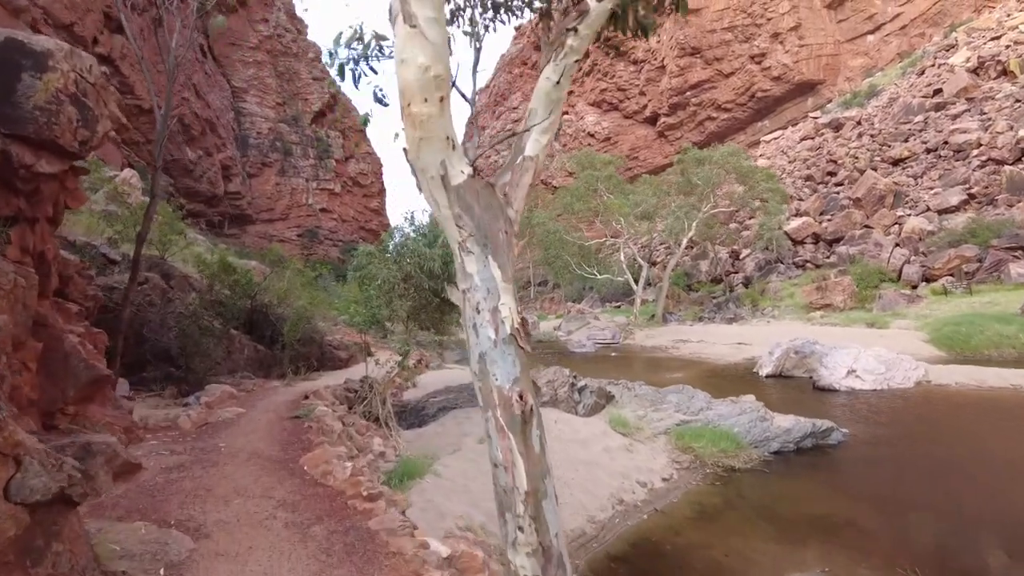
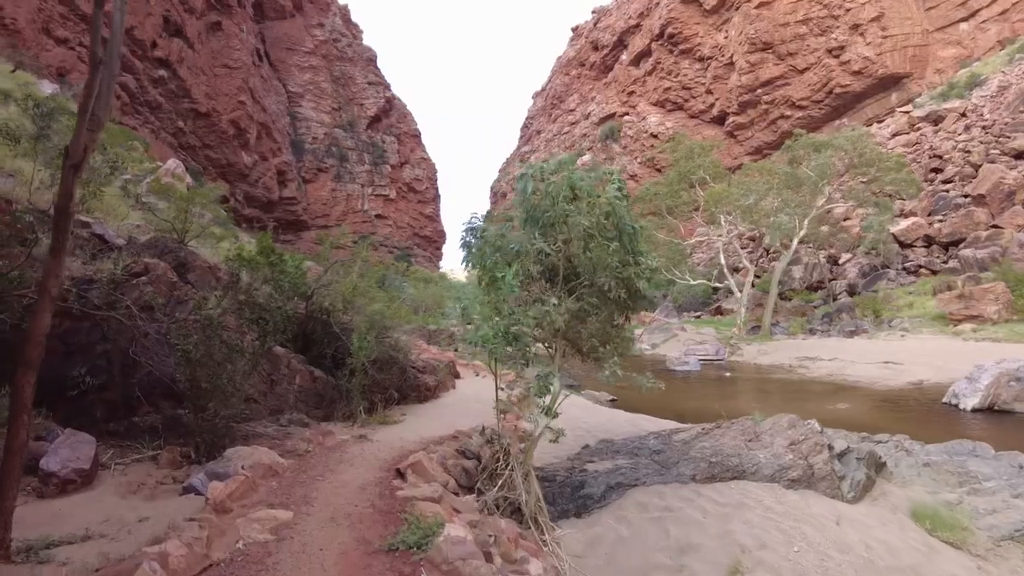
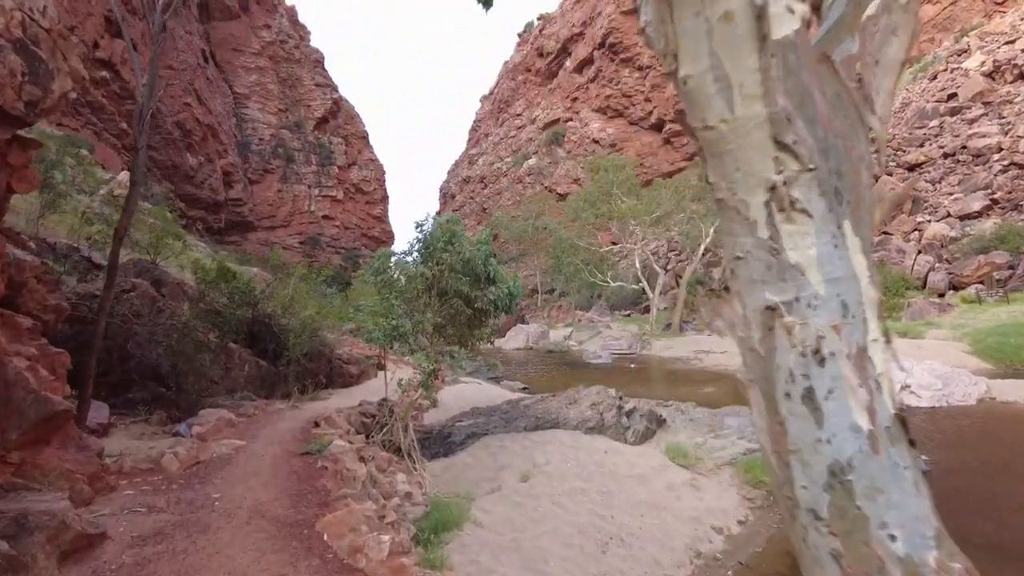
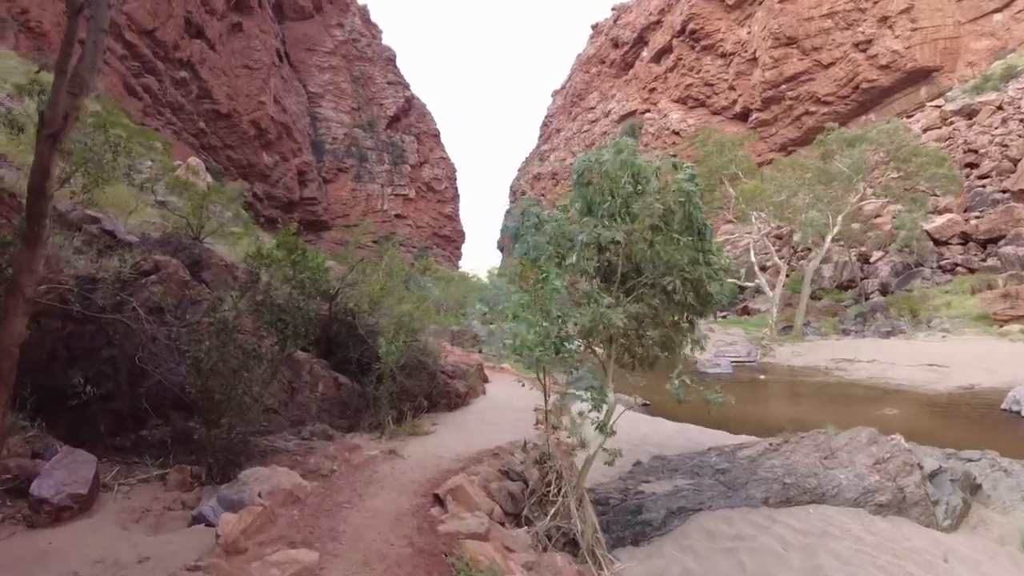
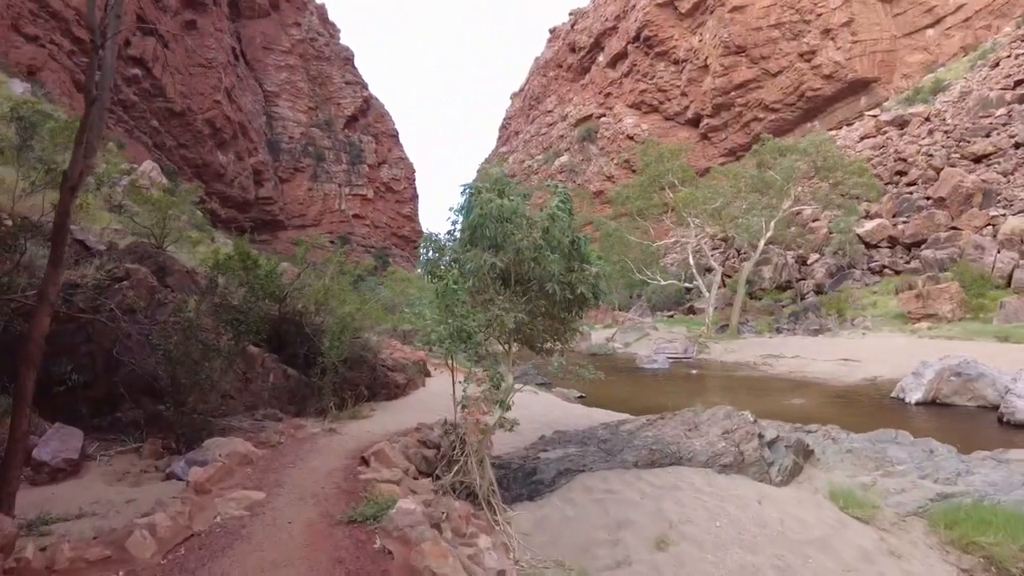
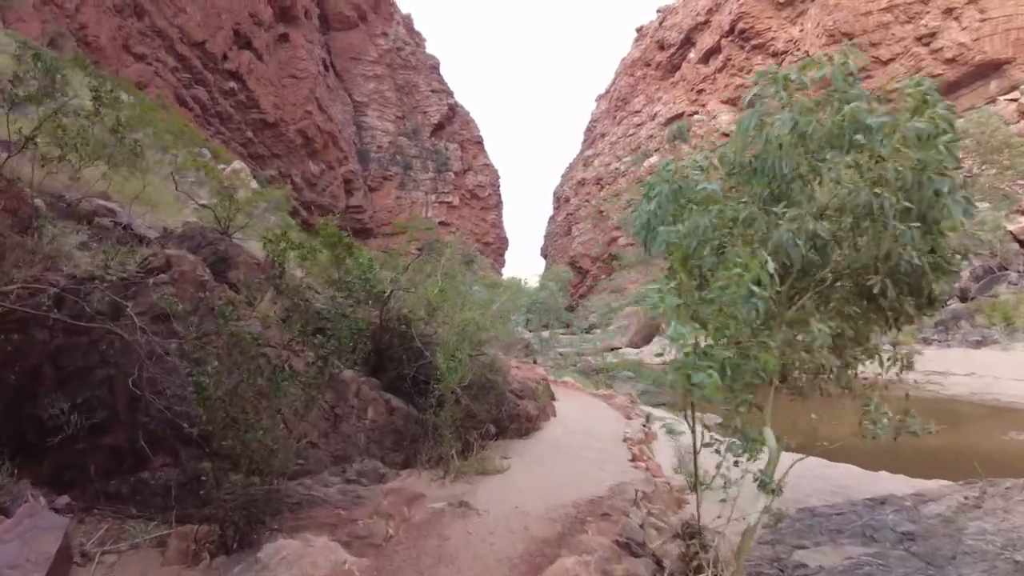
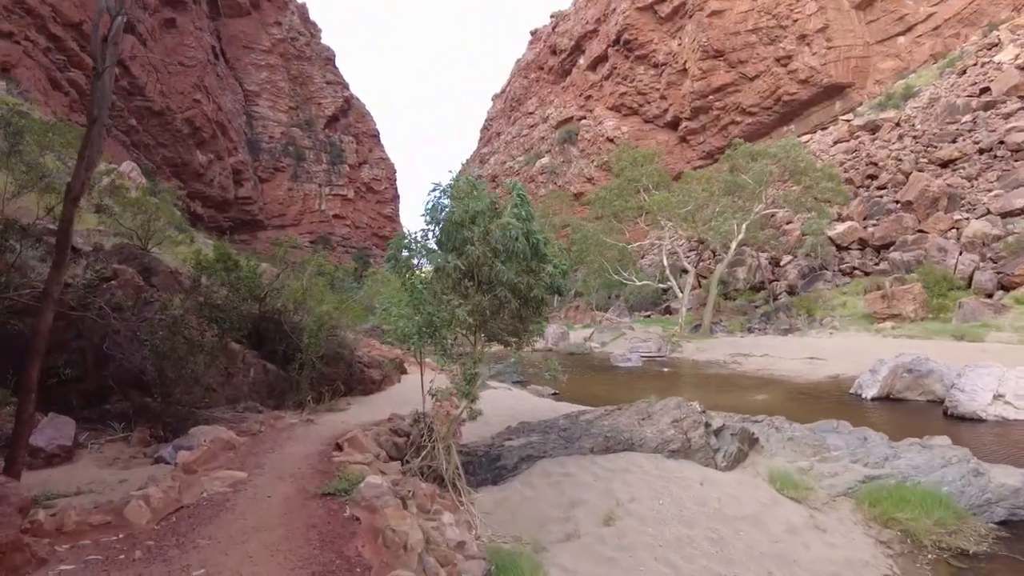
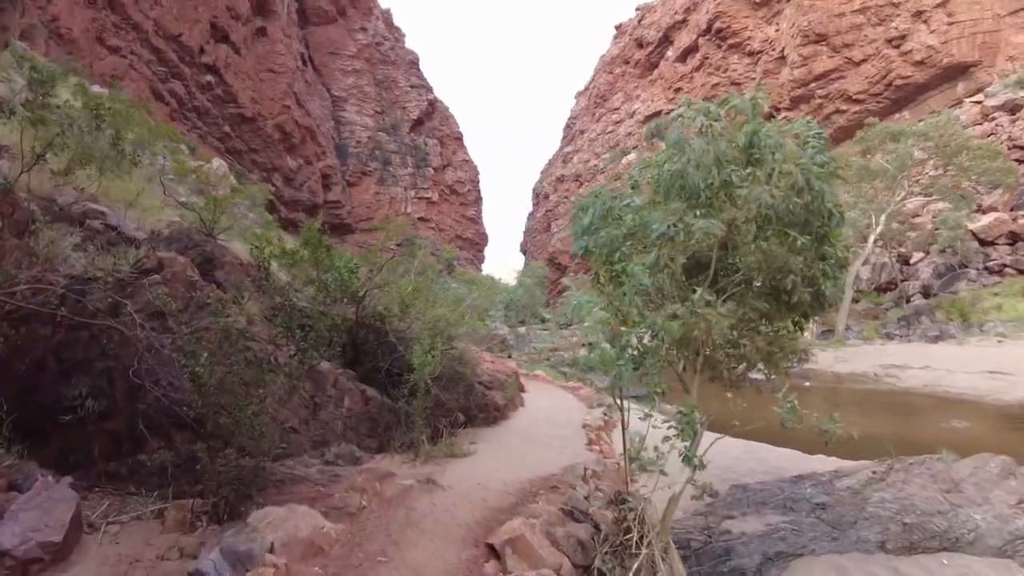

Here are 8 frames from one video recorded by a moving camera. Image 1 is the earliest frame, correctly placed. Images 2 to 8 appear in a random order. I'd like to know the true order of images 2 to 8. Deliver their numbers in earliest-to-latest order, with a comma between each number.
3, 7, 5, 2, 4, 8, 6
